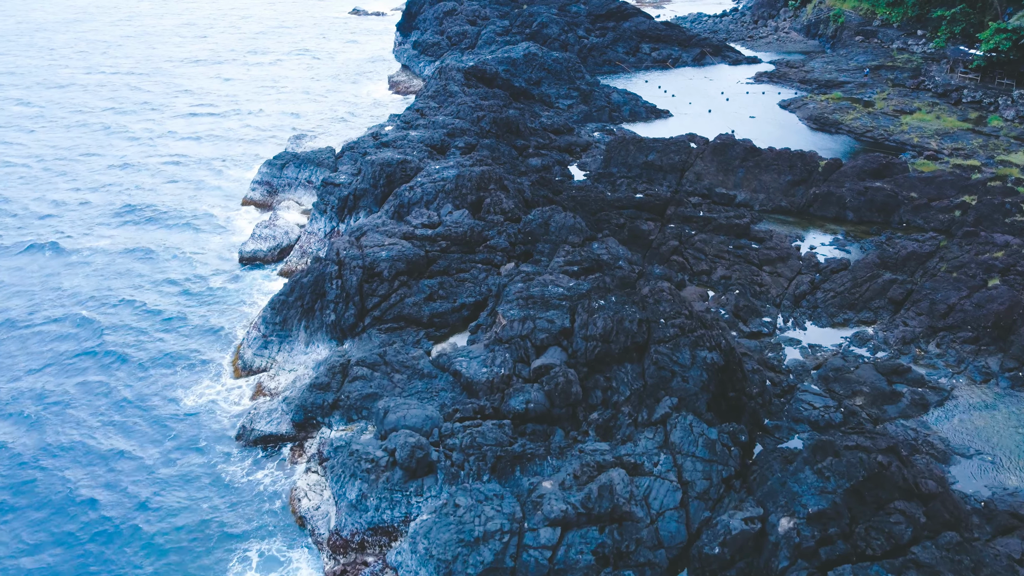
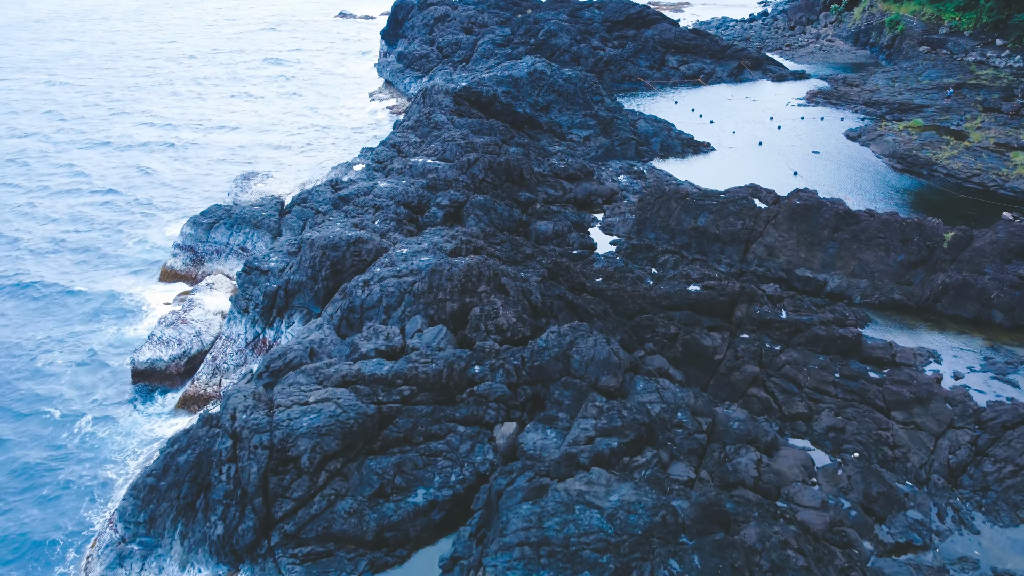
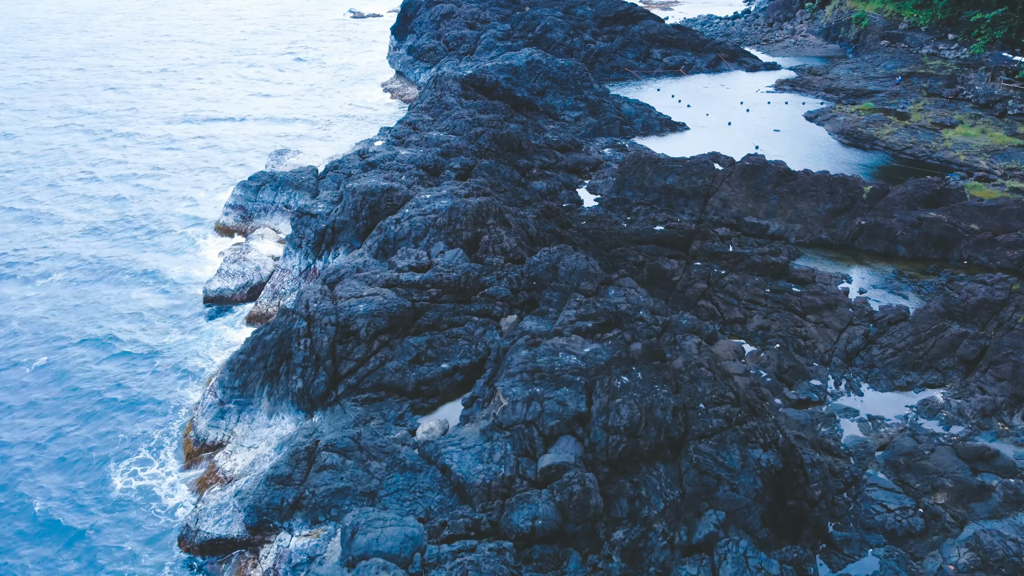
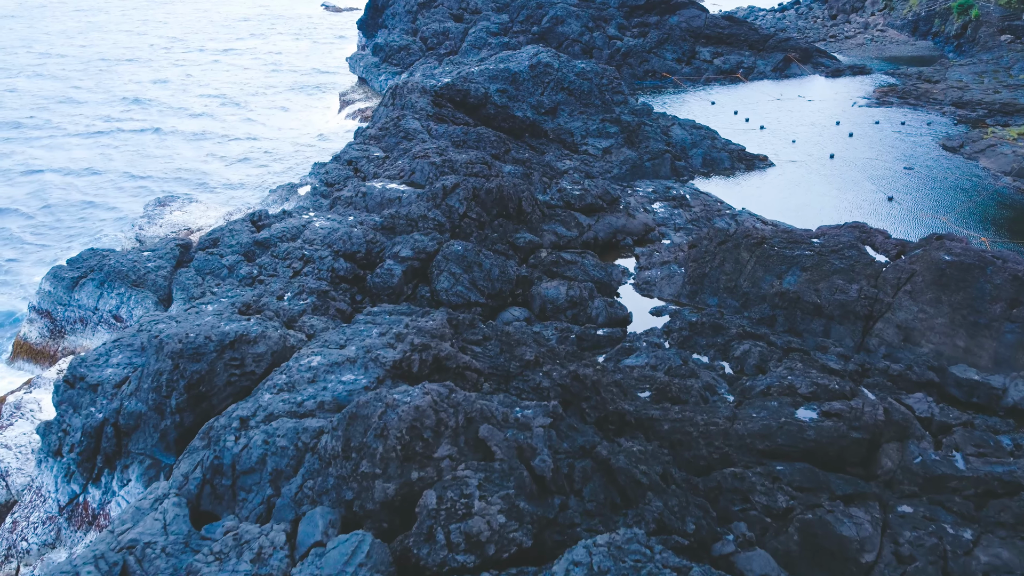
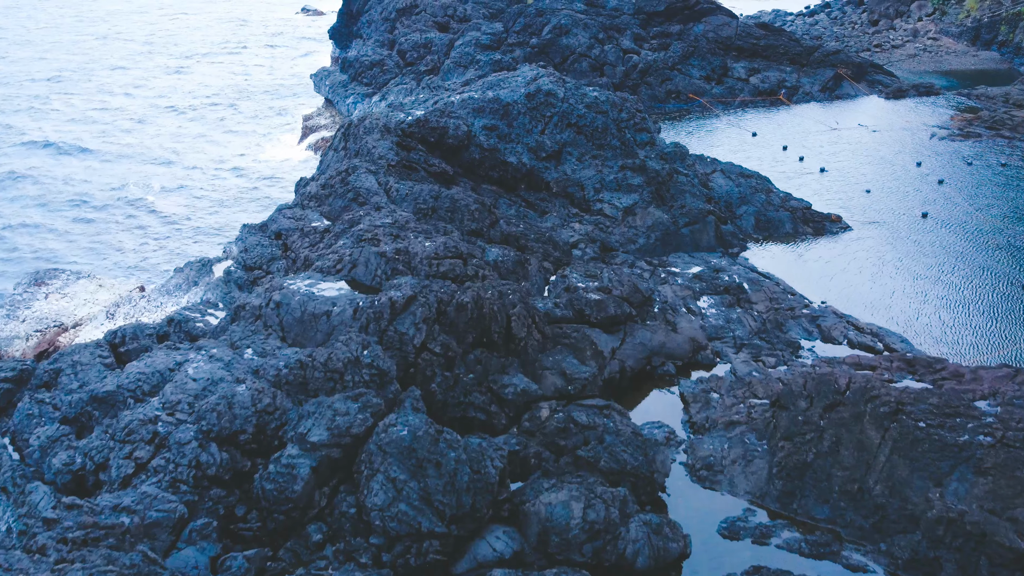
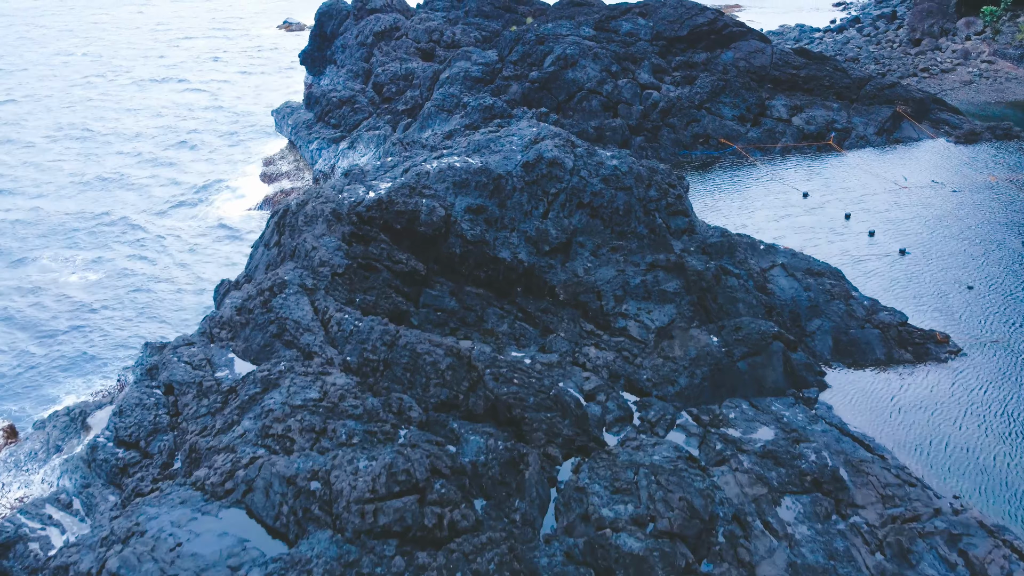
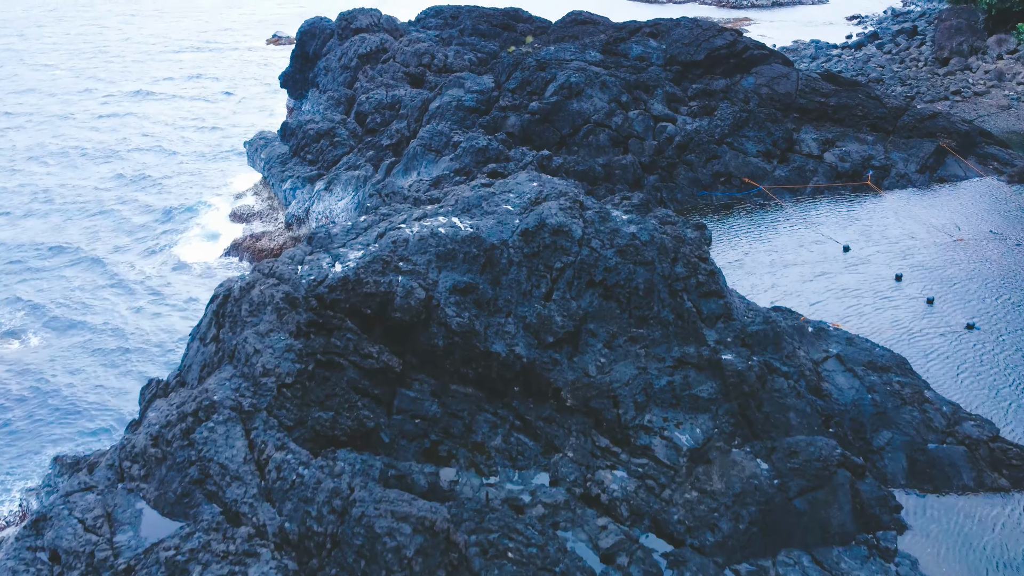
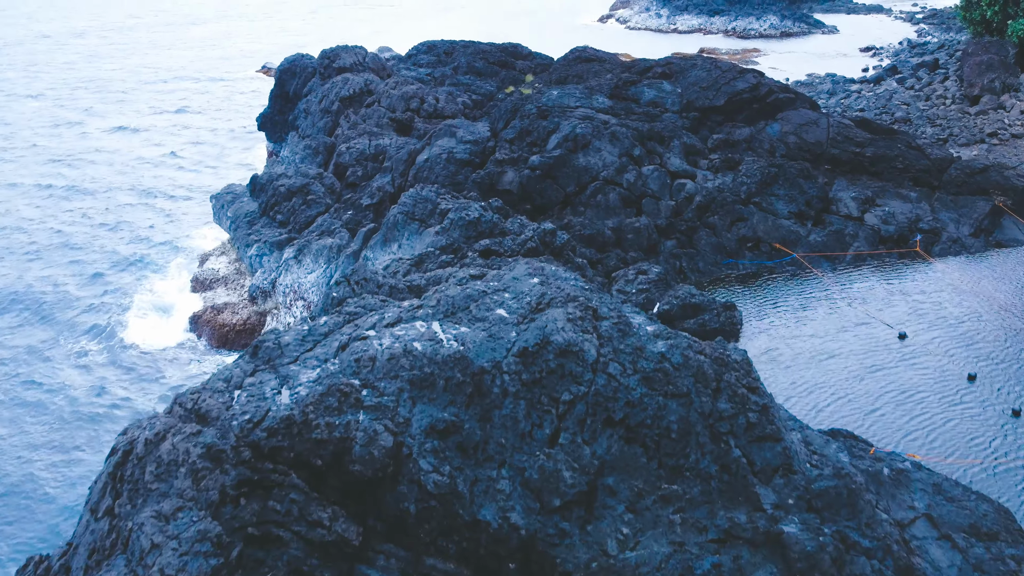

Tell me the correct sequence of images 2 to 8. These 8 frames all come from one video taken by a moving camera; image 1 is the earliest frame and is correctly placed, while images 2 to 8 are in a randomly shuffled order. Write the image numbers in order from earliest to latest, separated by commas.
3, 2, 4, 5, 6, 7, 8
